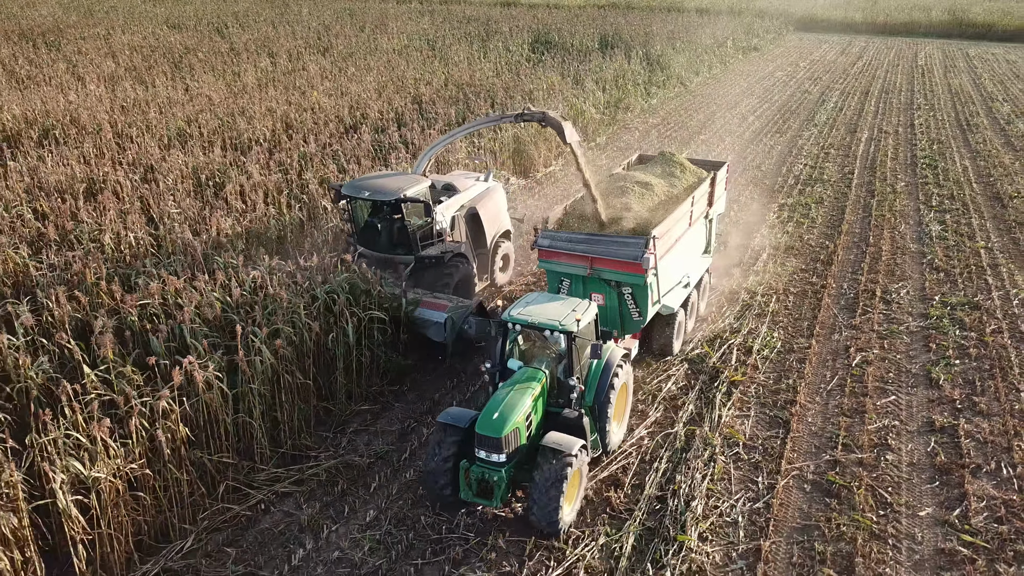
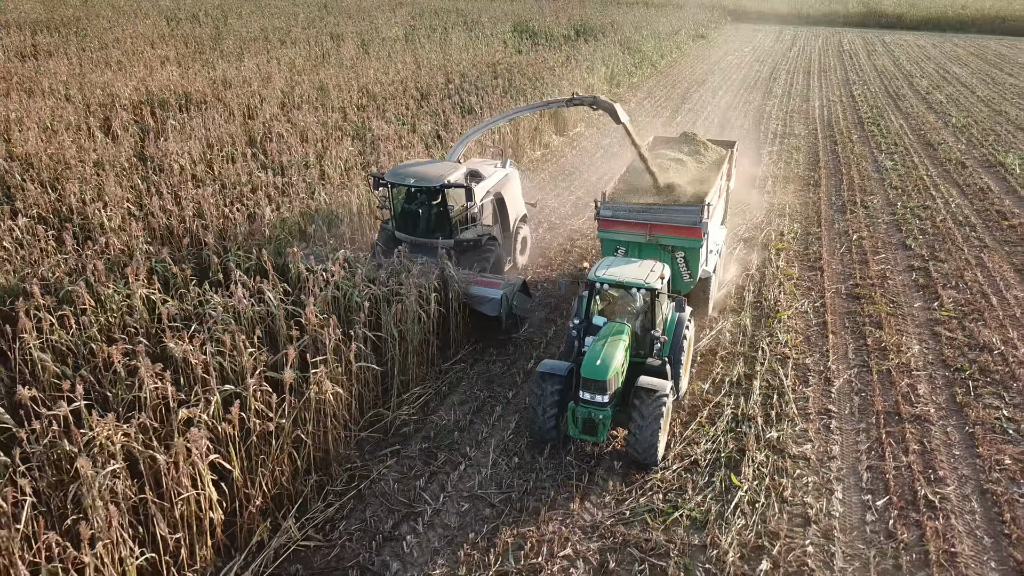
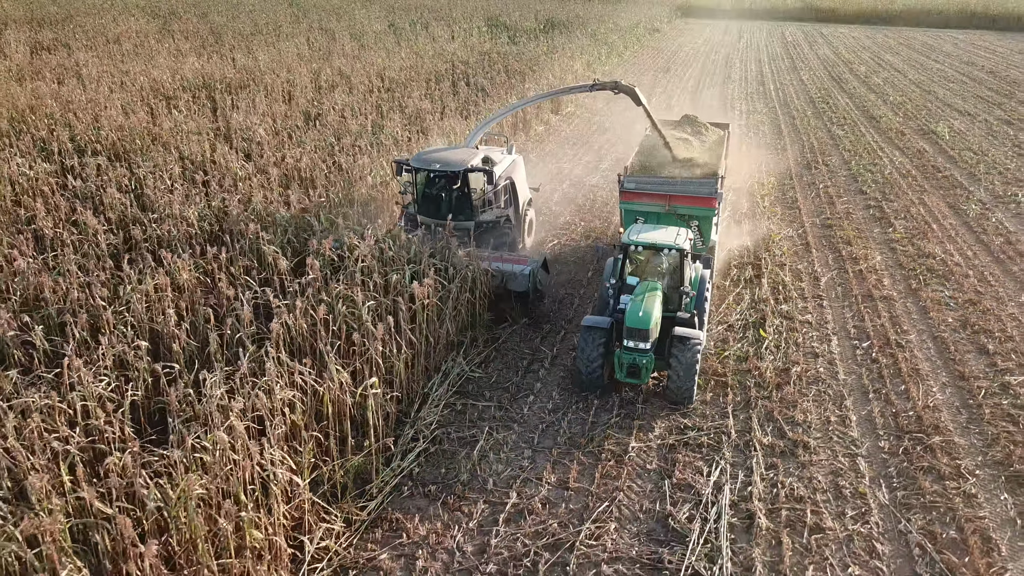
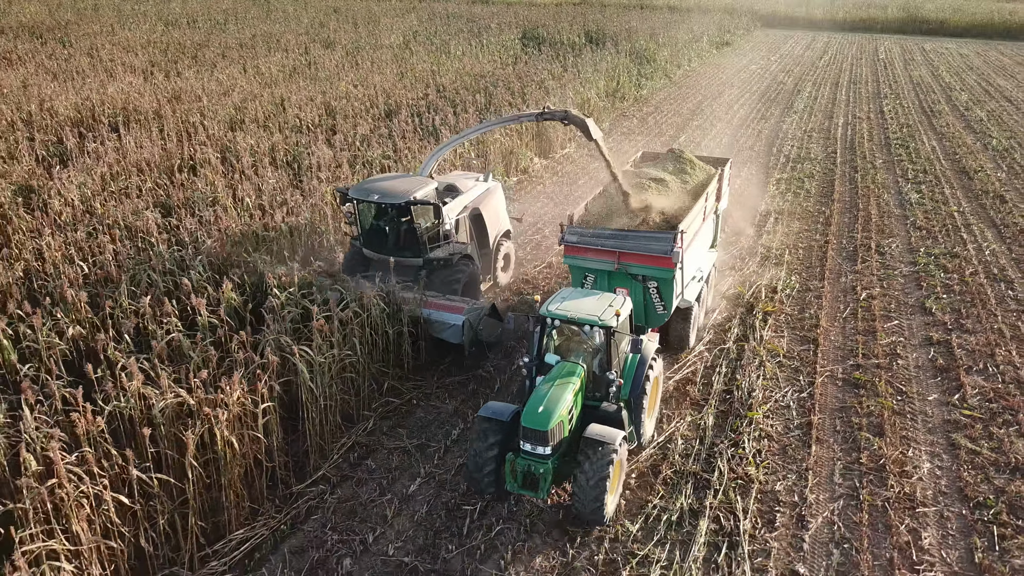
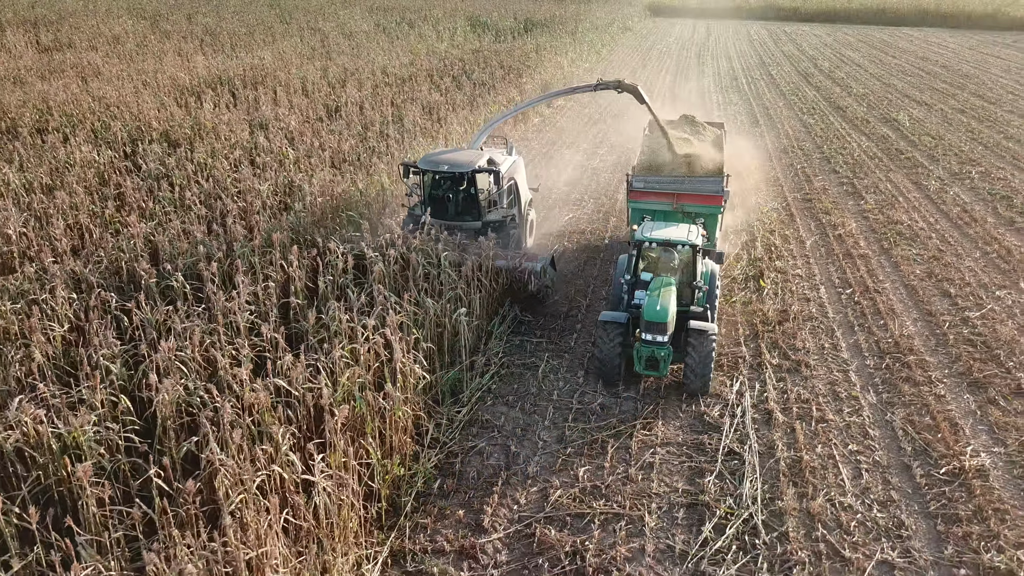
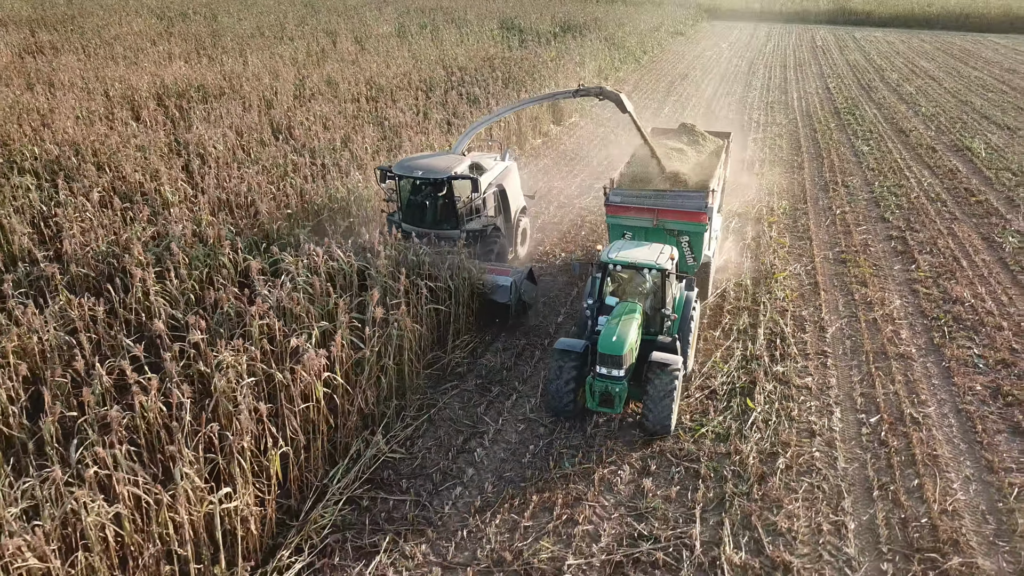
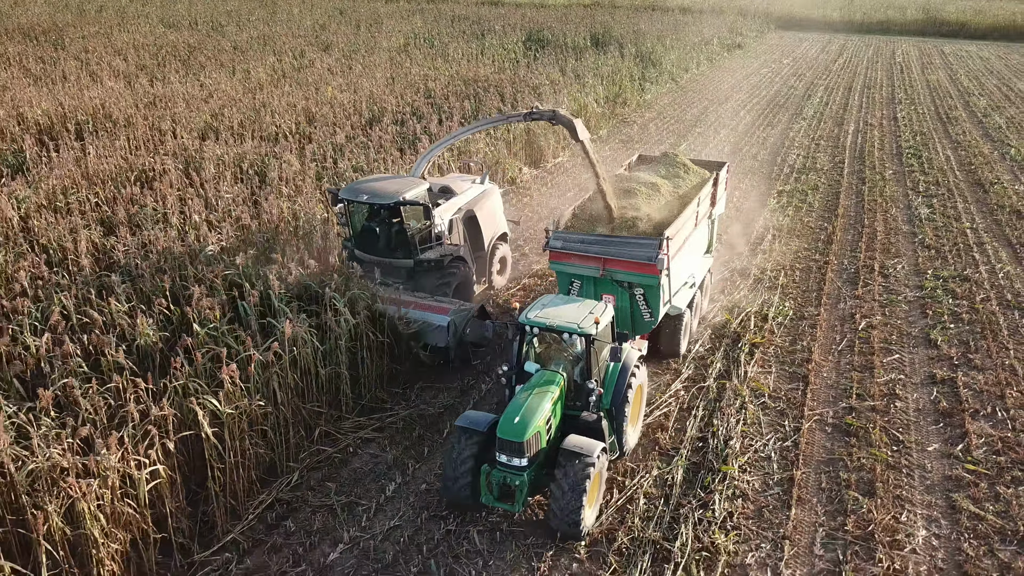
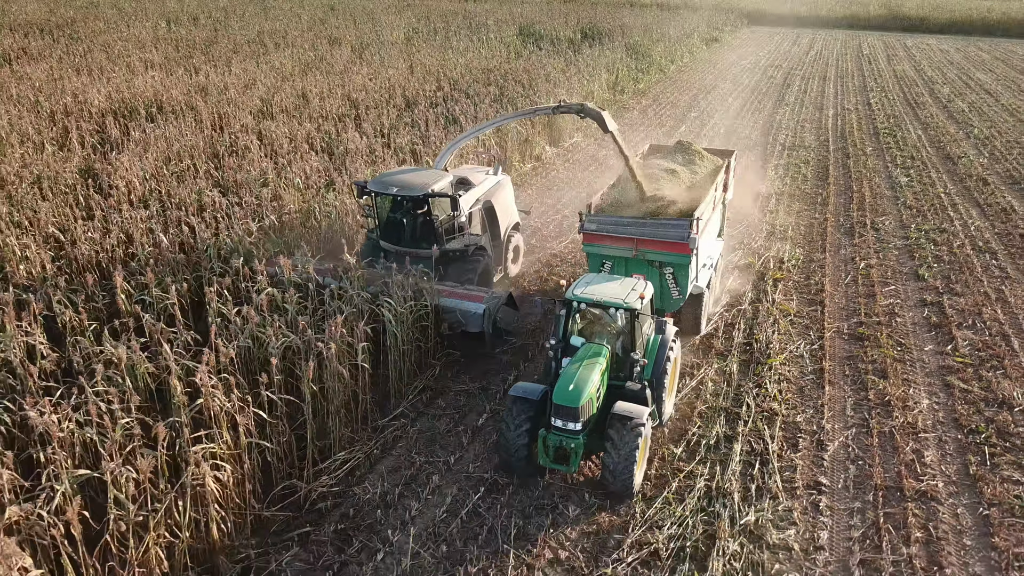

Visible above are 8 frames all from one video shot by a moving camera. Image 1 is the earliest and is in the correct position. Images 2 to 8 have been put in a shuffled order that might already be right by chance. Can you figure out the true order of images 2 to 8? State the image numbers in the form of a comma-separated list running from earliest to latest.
7, 4, 8, 2, 6, 3, 5
